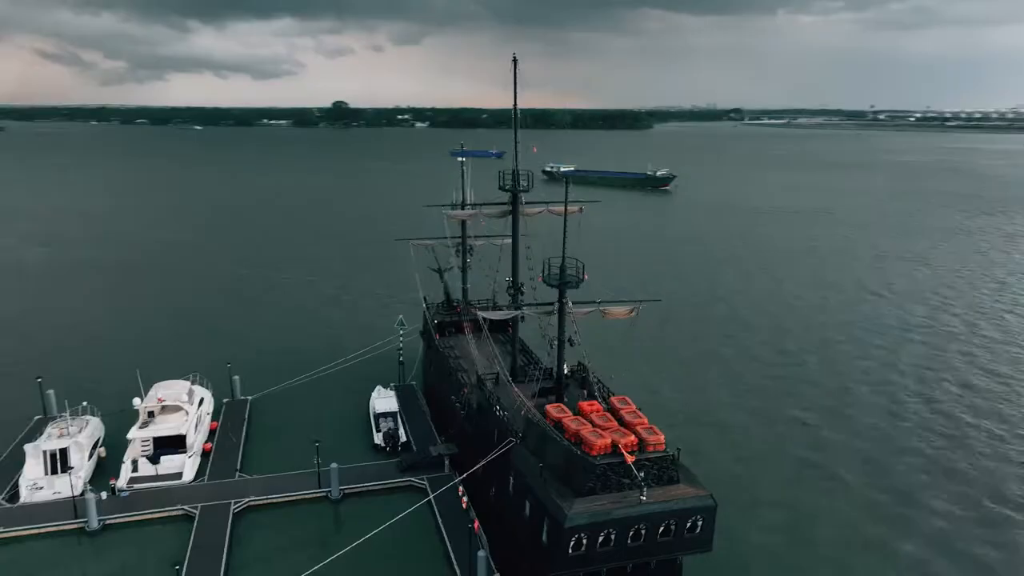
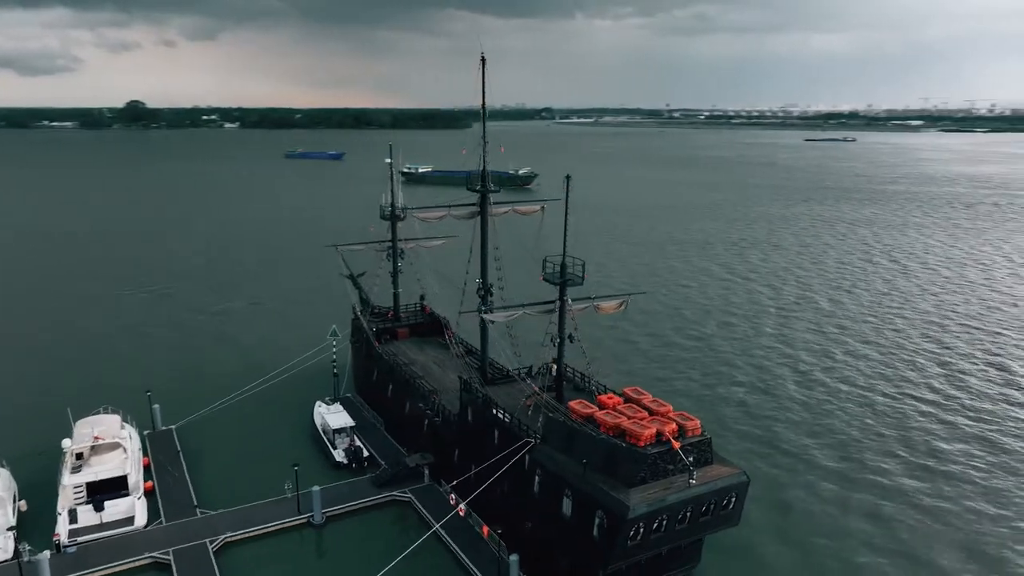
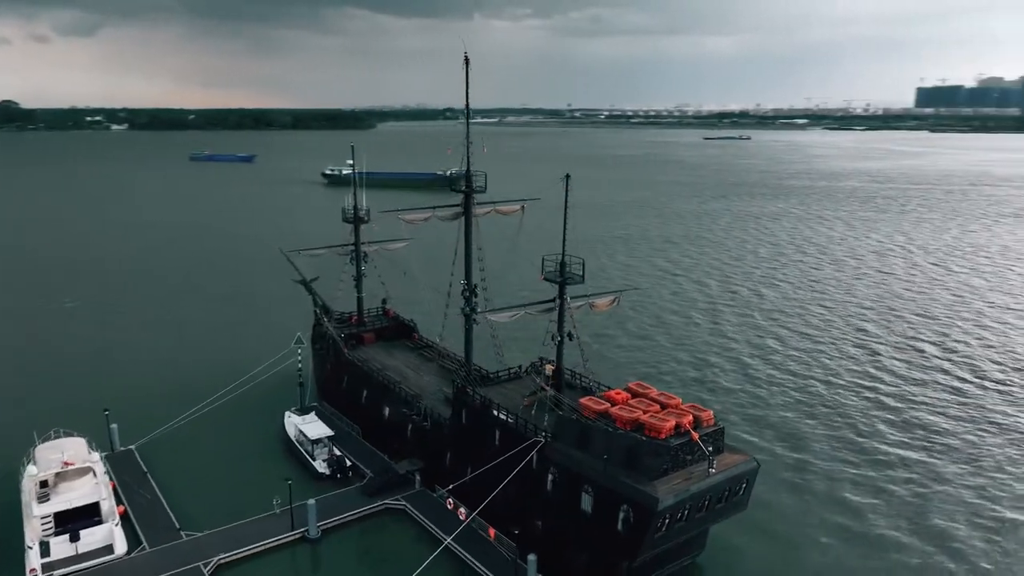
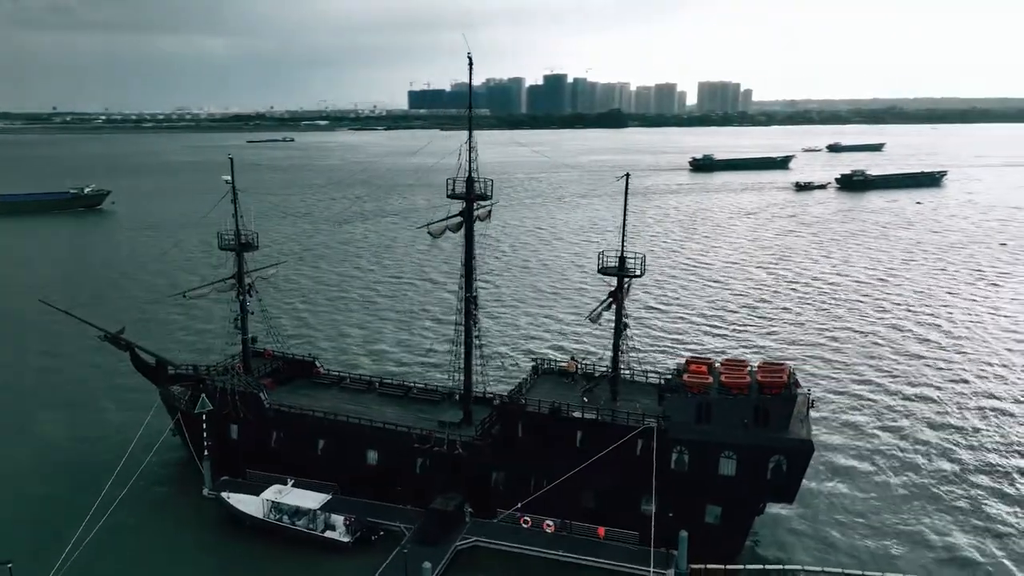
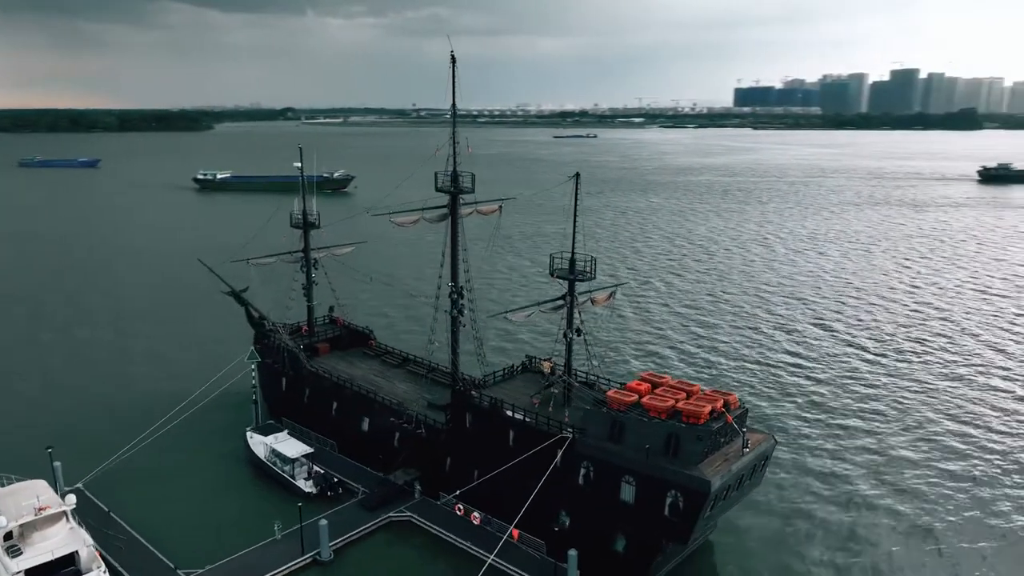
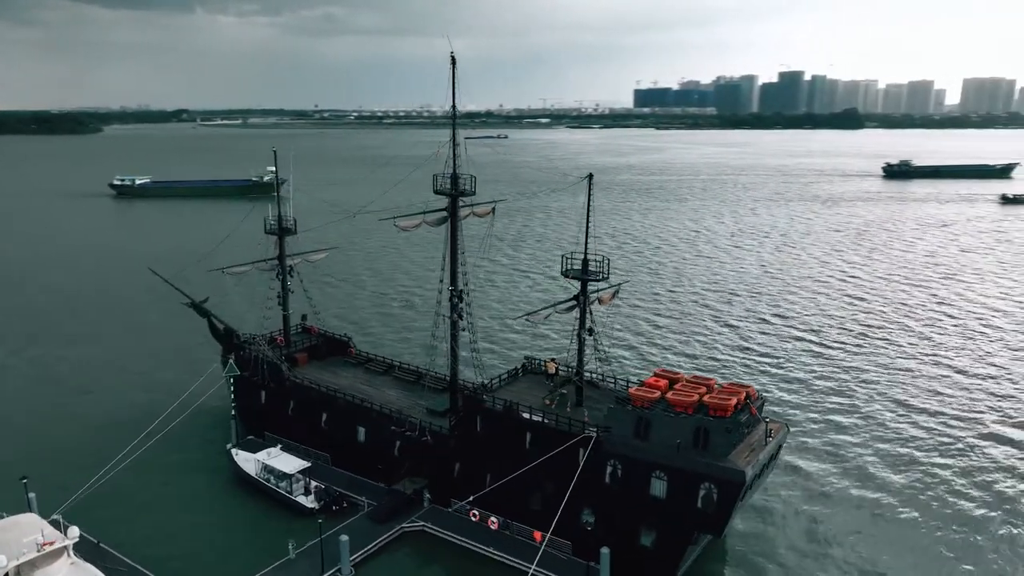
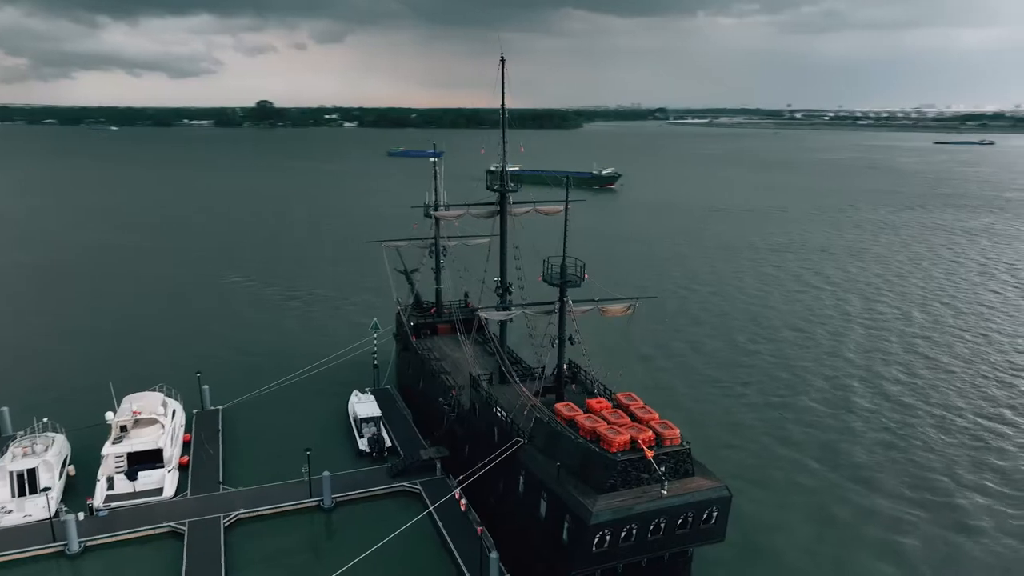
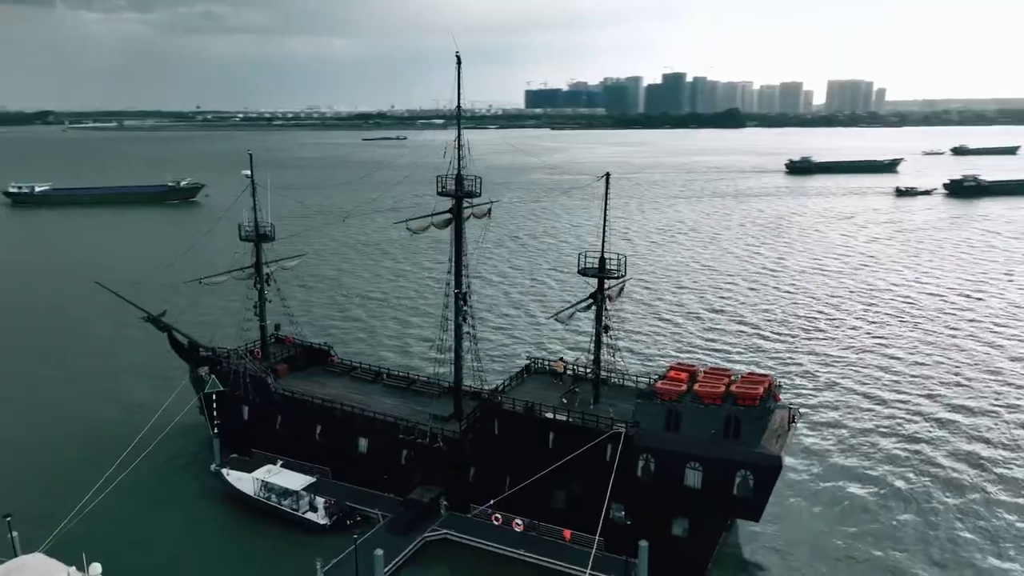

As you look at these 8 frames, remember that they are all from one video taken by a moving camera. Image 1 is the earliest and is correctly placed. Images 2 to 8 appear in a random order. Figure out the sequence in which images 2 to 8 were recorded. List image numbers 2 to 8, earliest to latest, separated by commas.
7, 2, 3, 5, 6, 8, 4
